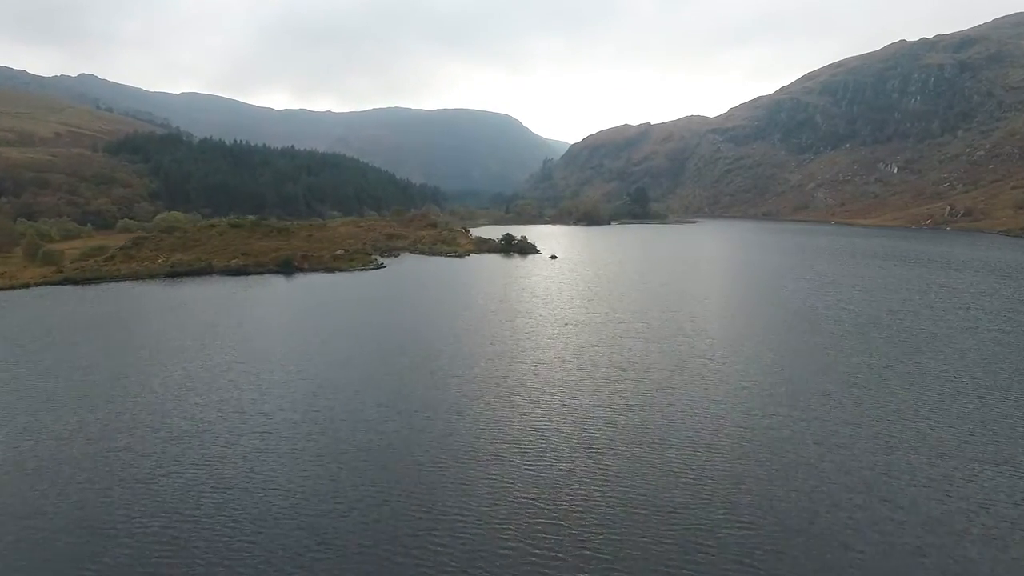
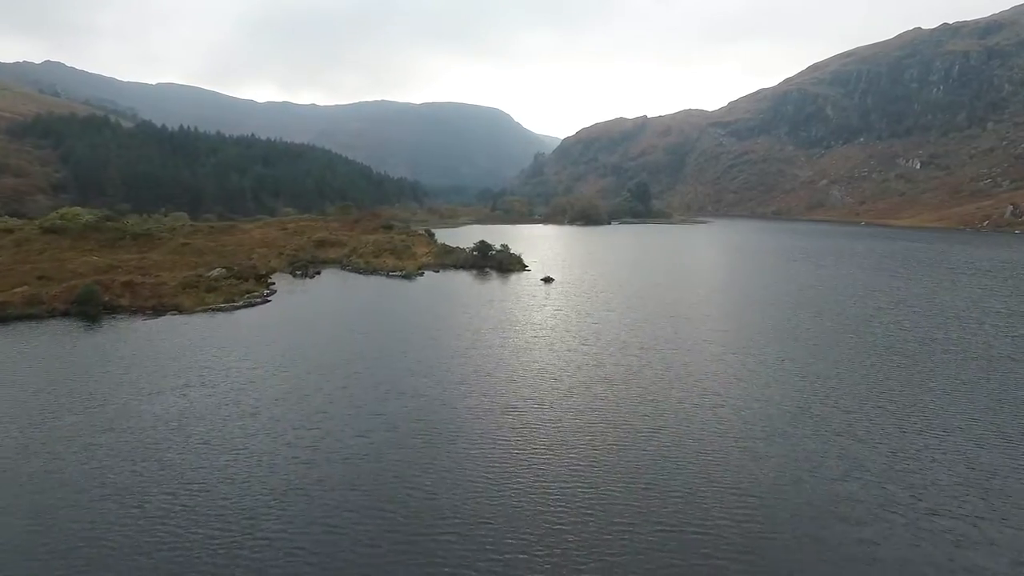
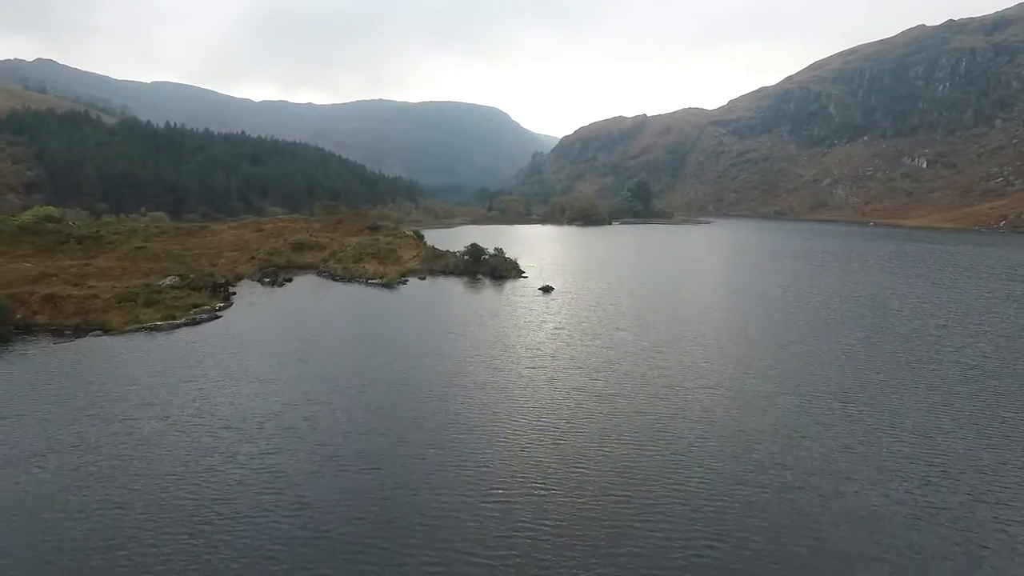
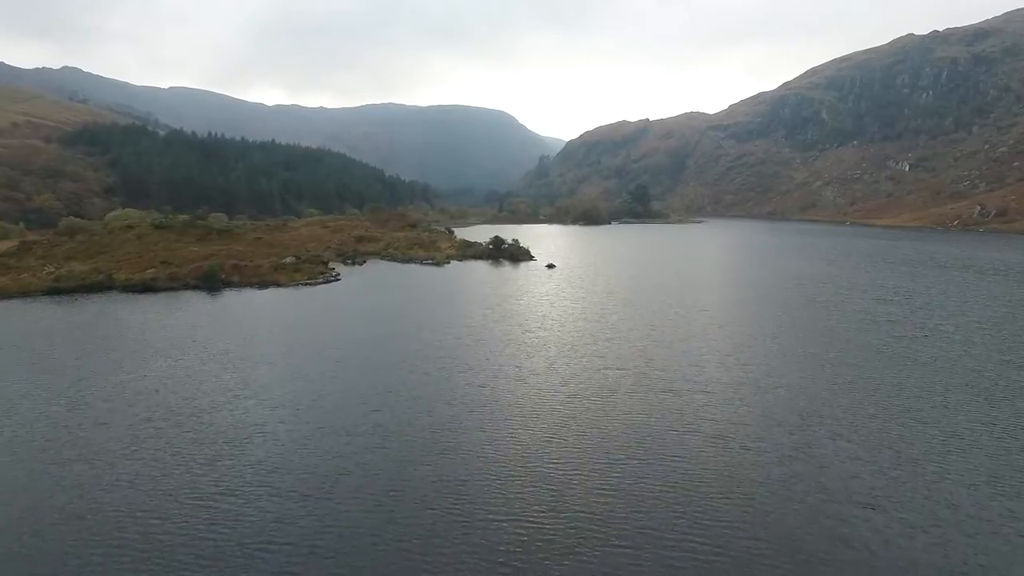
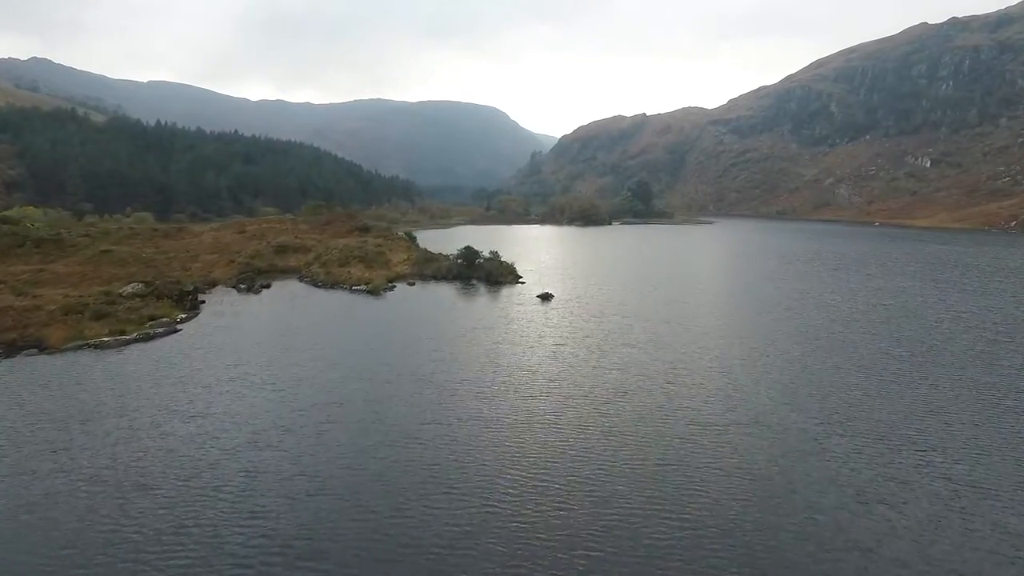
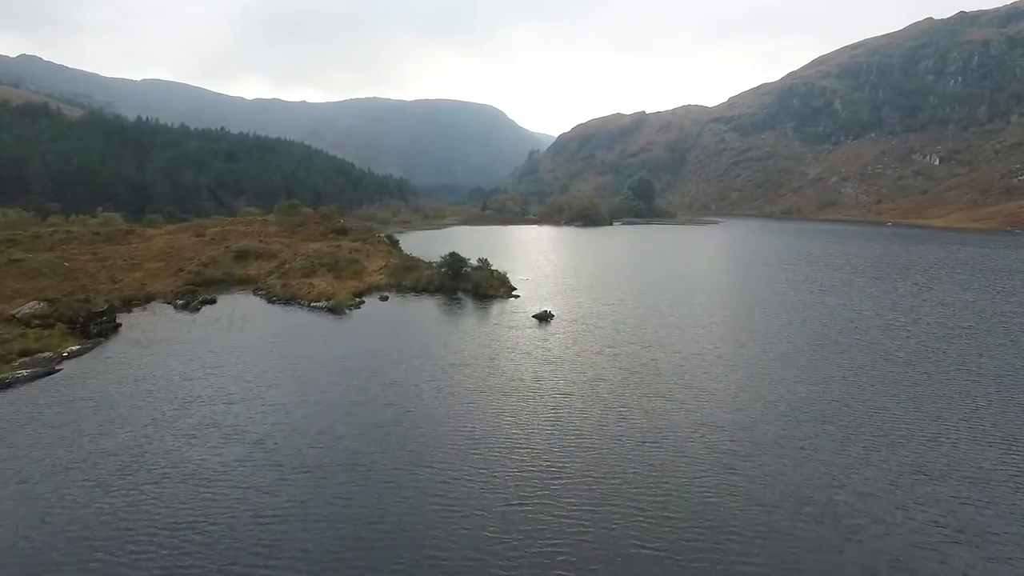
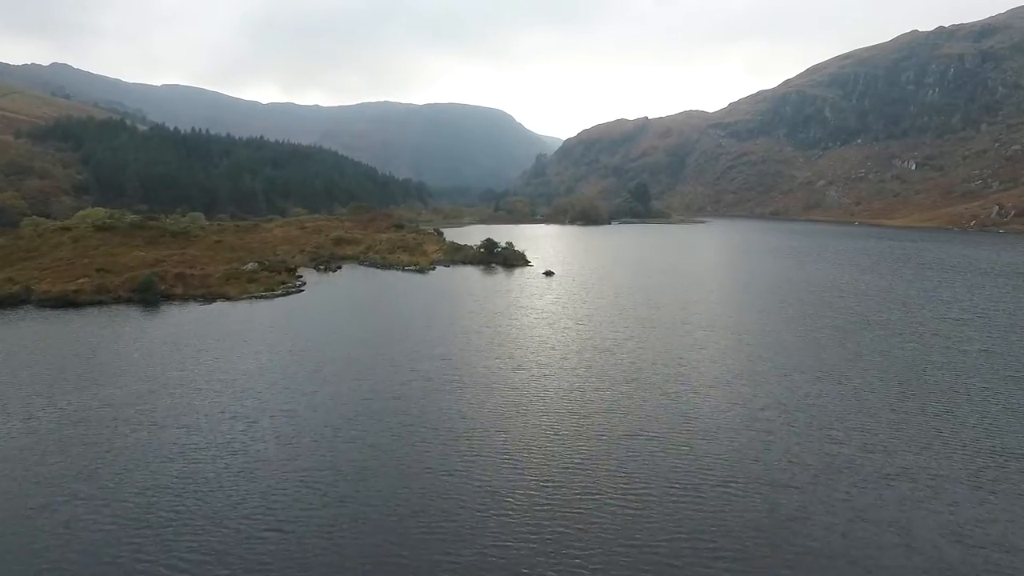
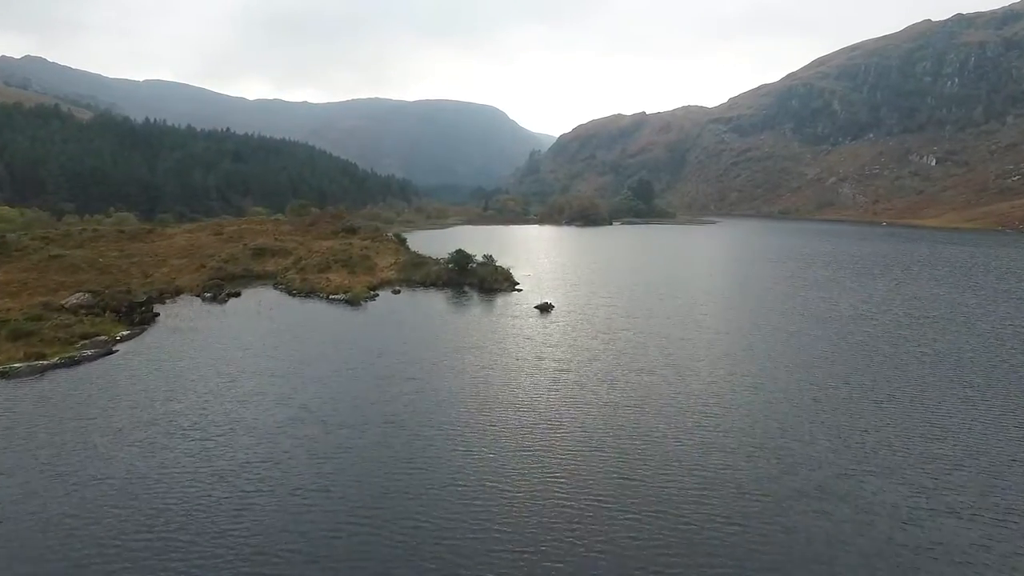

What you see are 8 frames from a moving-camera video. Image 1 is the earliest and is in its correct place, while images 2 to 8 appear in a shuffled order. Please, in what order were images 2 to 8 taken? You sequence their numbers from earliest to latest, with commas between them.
4, 7, 2, 3, 5, 8, 6
